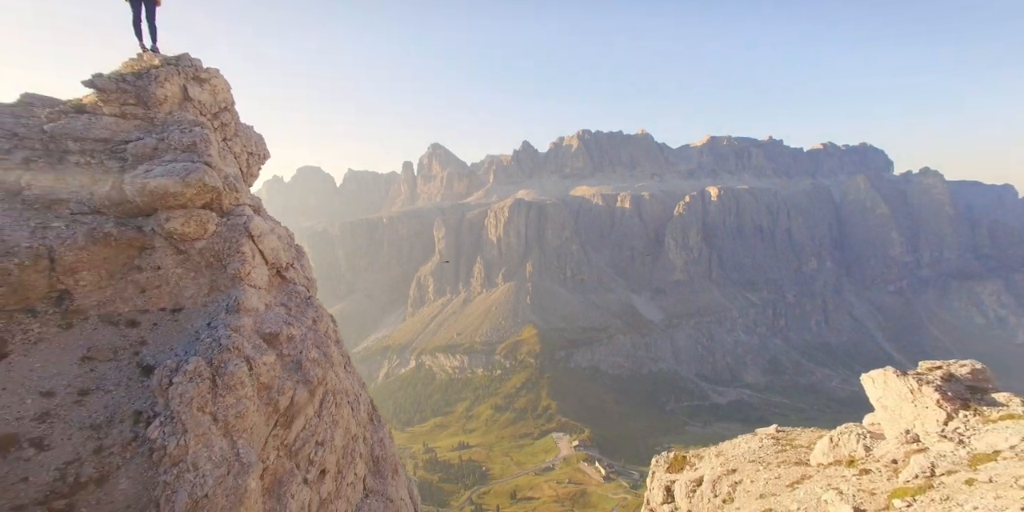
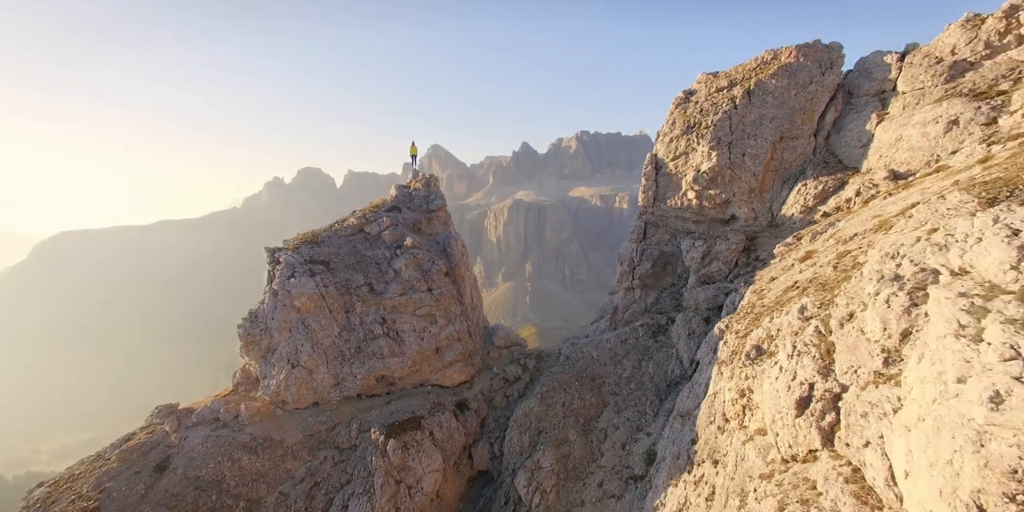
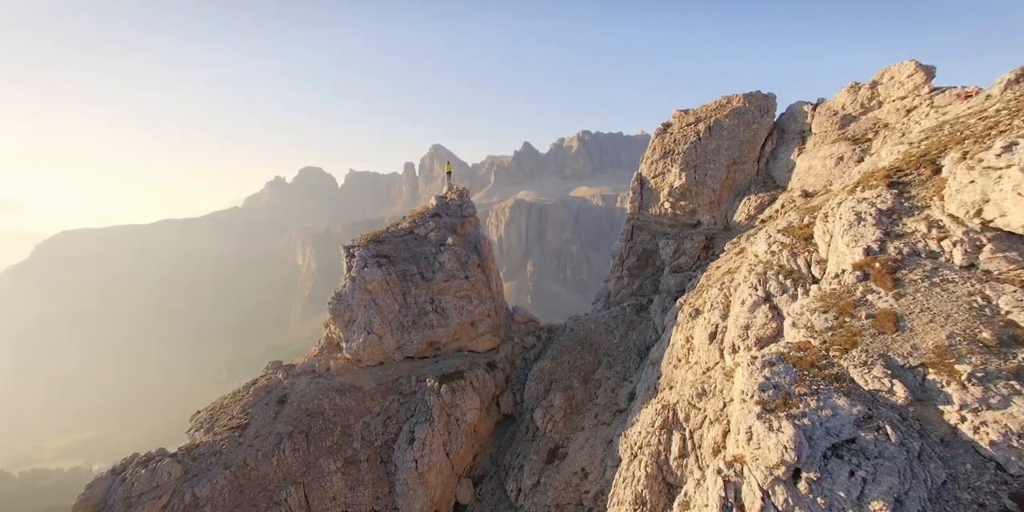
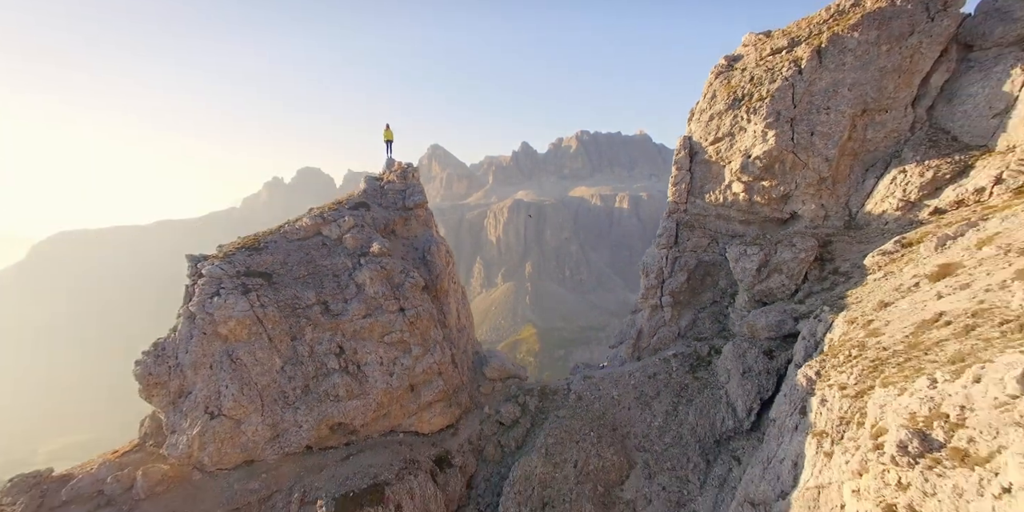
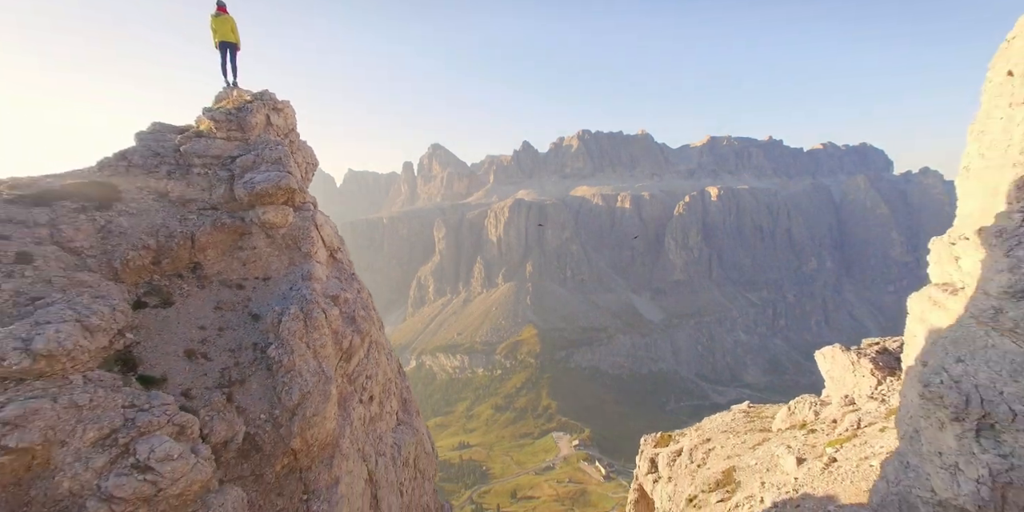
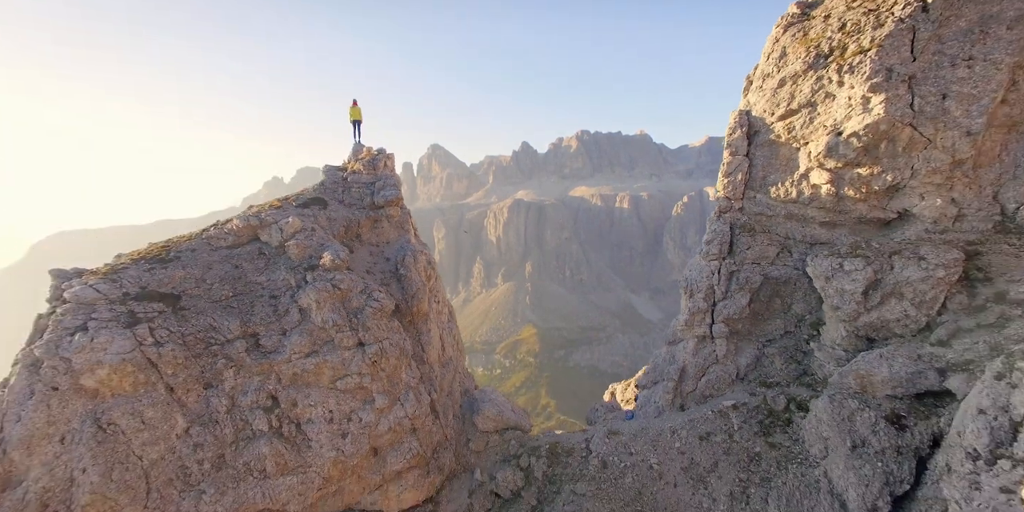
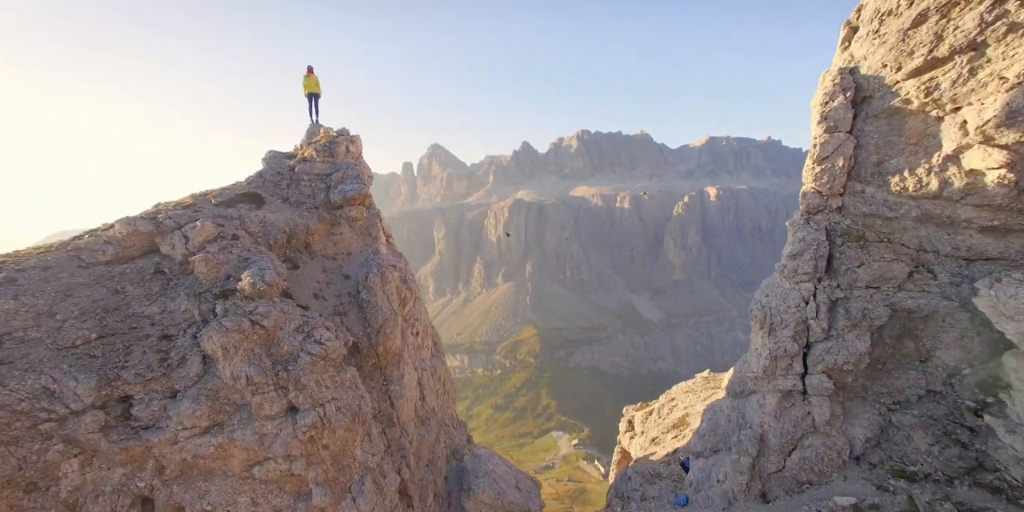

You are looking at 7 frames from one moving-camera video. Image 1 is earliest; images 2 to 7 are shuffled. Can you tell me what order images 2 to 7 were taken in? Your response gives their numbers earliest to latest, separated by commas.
5, 7, 6, 4, 2, 3
